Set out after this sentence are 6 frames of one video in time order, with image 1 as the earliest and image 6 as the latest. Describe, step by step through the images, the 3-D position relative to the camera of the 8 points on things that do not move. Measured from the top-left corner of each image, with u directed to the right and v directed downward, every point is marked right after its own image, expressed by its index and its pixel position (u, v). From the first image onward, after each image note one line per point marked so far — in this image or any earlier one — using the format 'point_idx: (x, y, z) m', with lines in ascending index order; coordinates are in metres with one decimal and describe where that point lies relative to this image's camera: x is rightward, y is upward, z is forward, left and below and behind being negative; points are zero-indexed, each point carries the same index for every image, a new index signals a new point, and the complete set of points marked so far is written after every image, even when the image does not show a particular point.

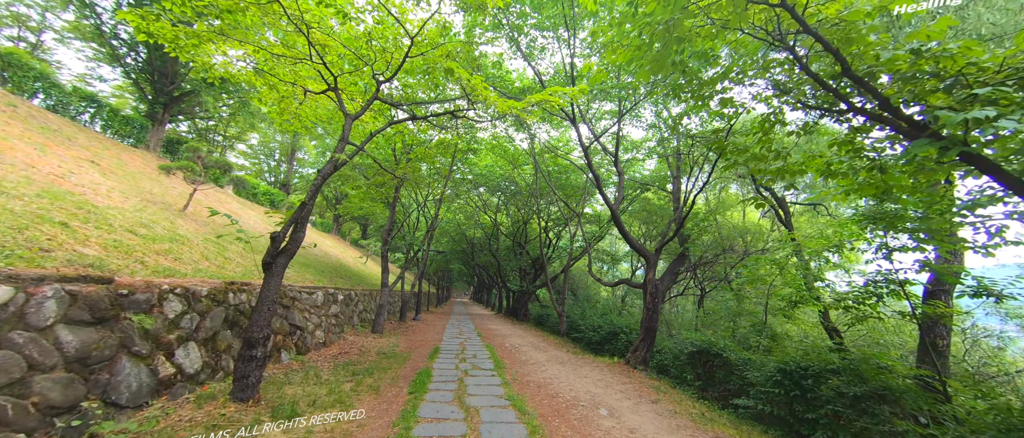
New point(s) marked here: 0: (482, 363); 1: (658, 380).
0: (-0.6, -3.1, +7.4) m
1: (+2.9, -3.2, +7.0) m
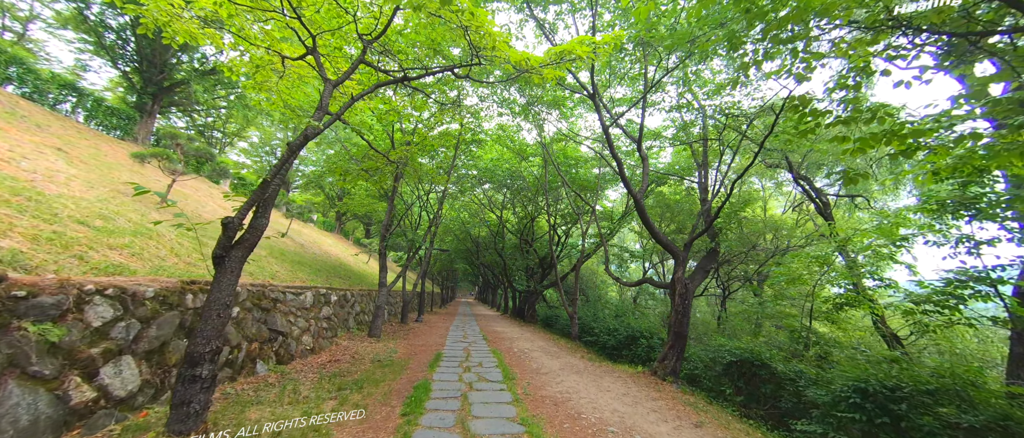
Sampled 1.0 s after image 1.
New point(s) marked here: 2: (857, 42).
0: (-0.4, -2.9, +6.6) m
1: (+3.1, -3.0, +6.0) m
2: (+3.2, +1.7, +3.3) m
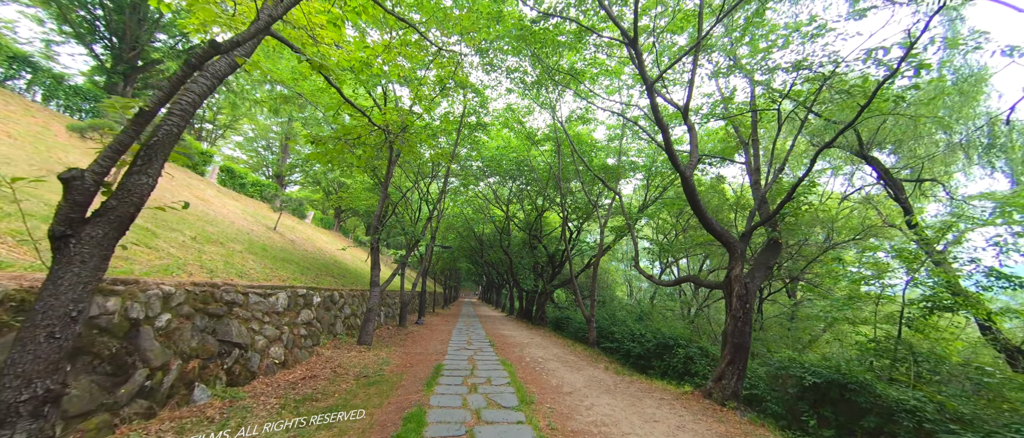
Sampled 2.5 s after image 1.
0: (-0.2, -2.6, +5.2) m
1: (+3.3, -2.7, +4.7) m
2: (+3.5, +1.9, +1.9) m
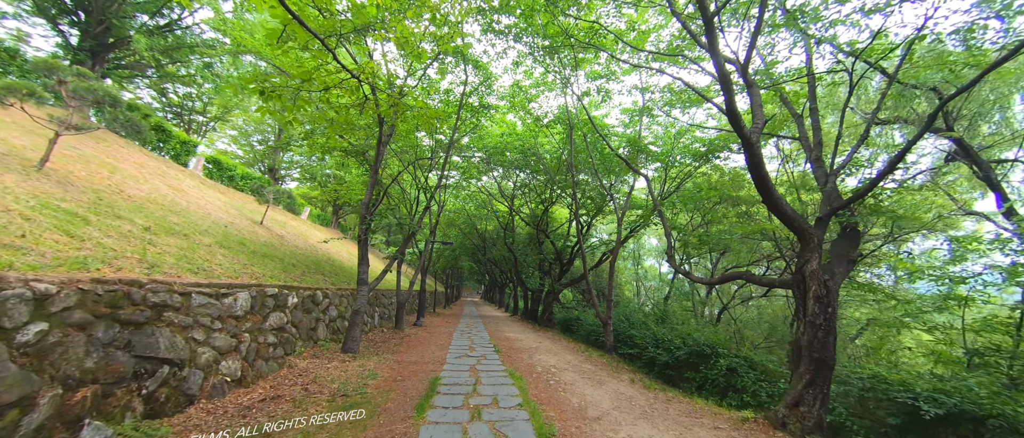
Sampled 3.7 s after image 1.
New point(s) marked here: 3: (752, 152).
0: (0.0, -2.4, +4.1) m
1: (+3.5, -2.5, +3.5) m
2: (+3.6, +2.2, +0.7) m
3: (+2.8, +0.8, +4.2) m
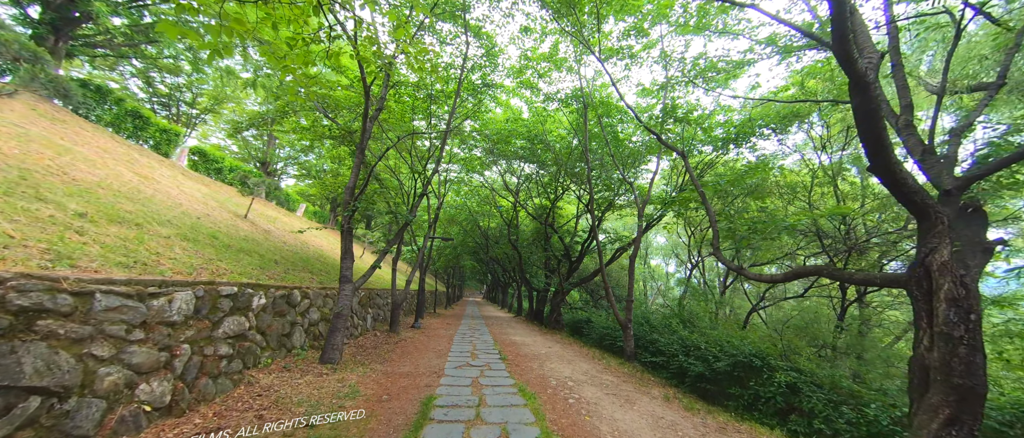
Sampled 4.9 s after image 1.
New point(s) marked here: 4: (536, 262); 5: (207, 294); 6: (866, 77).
0: (+0.1, -2.2, +2.9) m
1: (+3.6, -2.2, +2.3) m
2: (+3.7, +2.4, -0.4) m
3: (+3.0, +1.0, +3.0) m
4: (+1.2, -2.1, +17.2) m
5: (-3.9, -1.0, +4.5) m
6: (+3.0, +1.2, +3.1) m
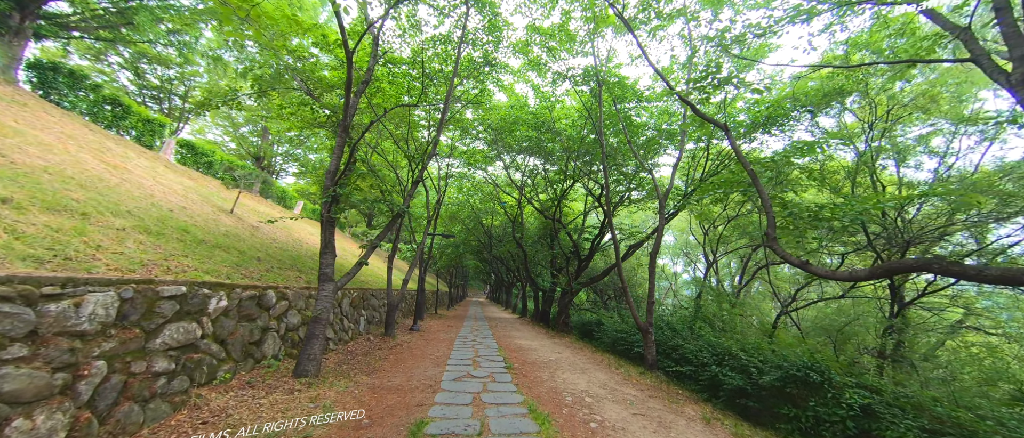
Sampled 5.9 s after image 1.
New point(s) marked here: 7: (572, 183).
0: (+0.2, -2.0, +2.0) m
1: (+3.7, -2.0, +1.3) m
2: (+3.8, +2.6, -1.4) m
3: (+3.1, +1.2, +2.0) m
4: (+1.4, -1.9, +16.2) m
5: (-3.8, -0.8, +3.6) m
6: (+3.1, +1.4, +2.1) m
7: (+2.3, +1.4, +13.5) m
